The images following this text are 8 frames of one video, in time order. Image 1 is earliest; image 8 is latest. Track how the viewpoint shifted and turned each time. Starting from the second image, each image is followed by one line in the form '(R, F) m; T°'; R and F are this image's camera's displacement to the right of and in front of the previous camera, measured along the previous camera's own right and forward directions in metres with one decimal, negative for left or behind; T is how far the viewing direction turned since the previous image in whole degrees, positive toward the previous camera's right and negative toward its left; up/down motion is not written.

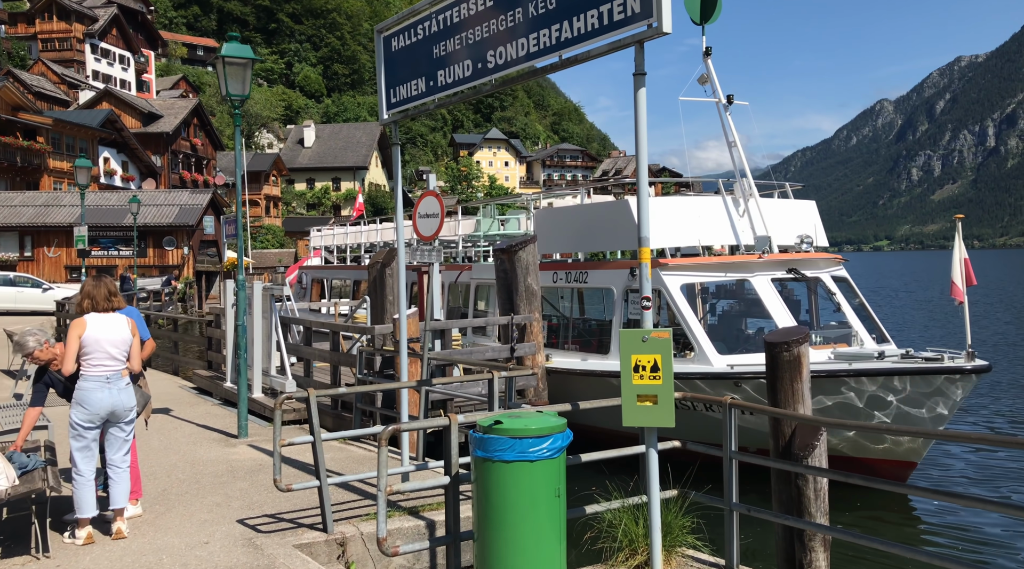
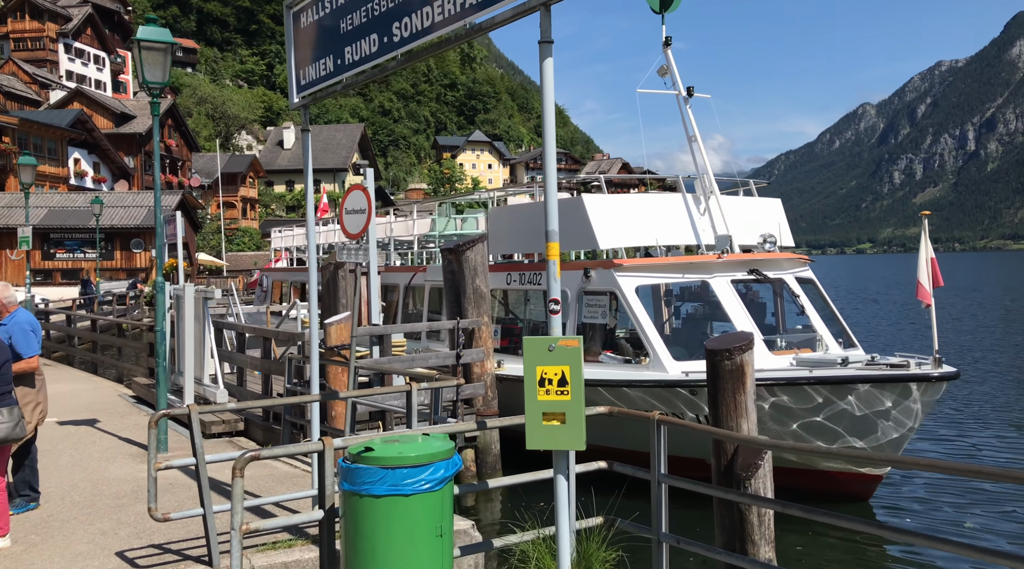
(+0.4, +0.6) m; +1°
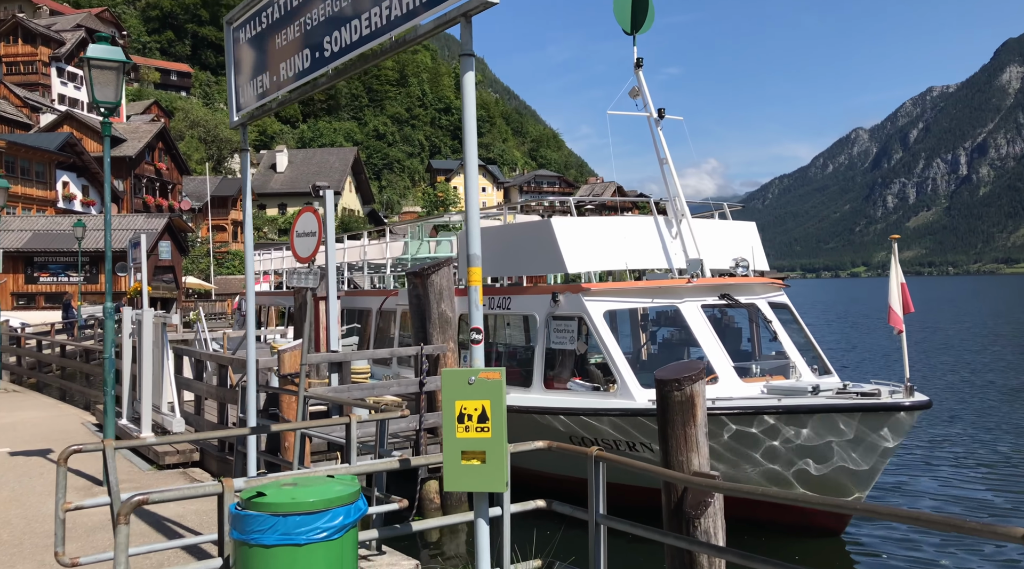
(+0.3, +0.3) m; 0°
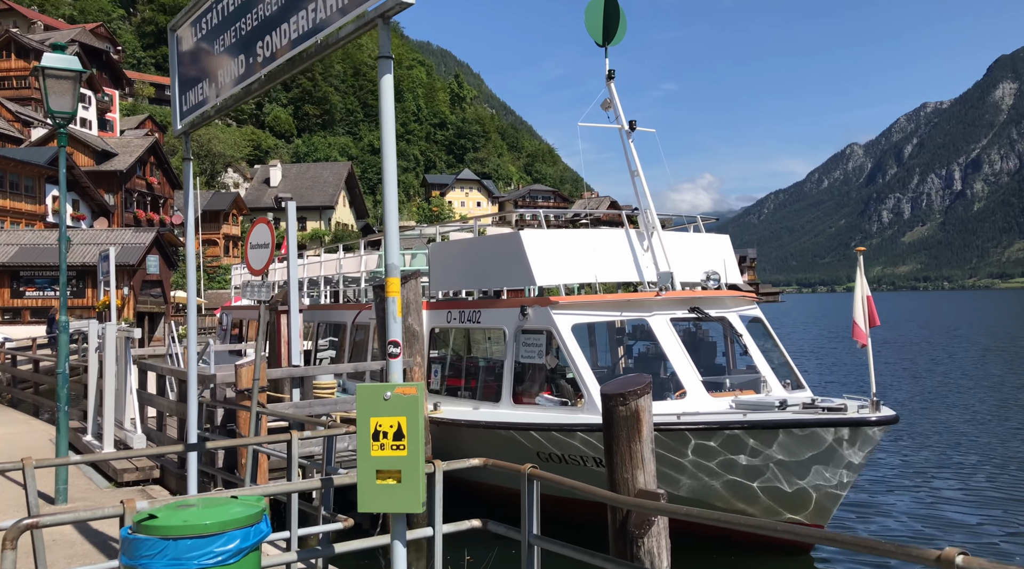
(+0.3, +0.1) m; 0°
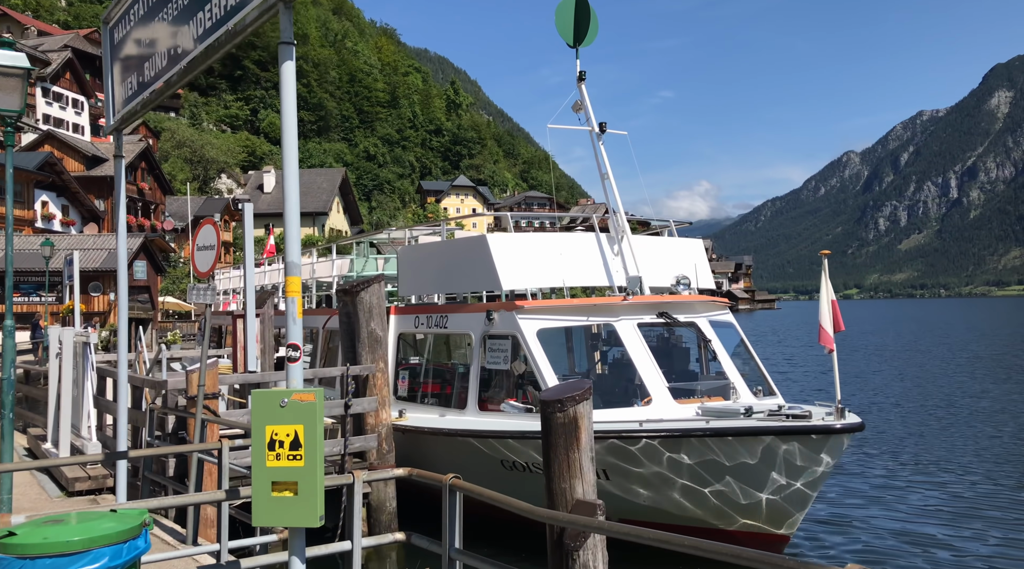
(+0.3, +0.2) m; 0°
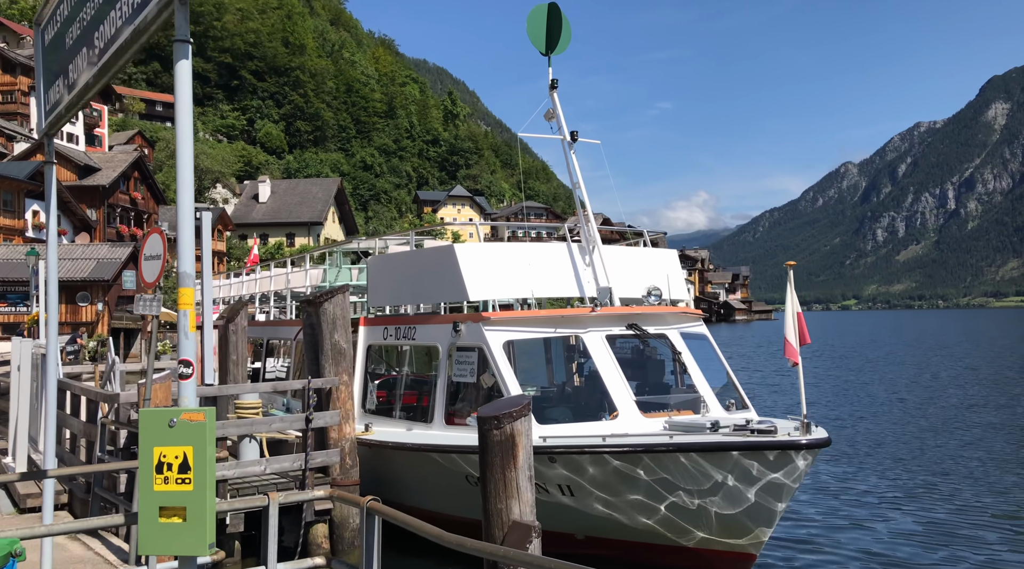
(+0.3, +0.2) m; 0°
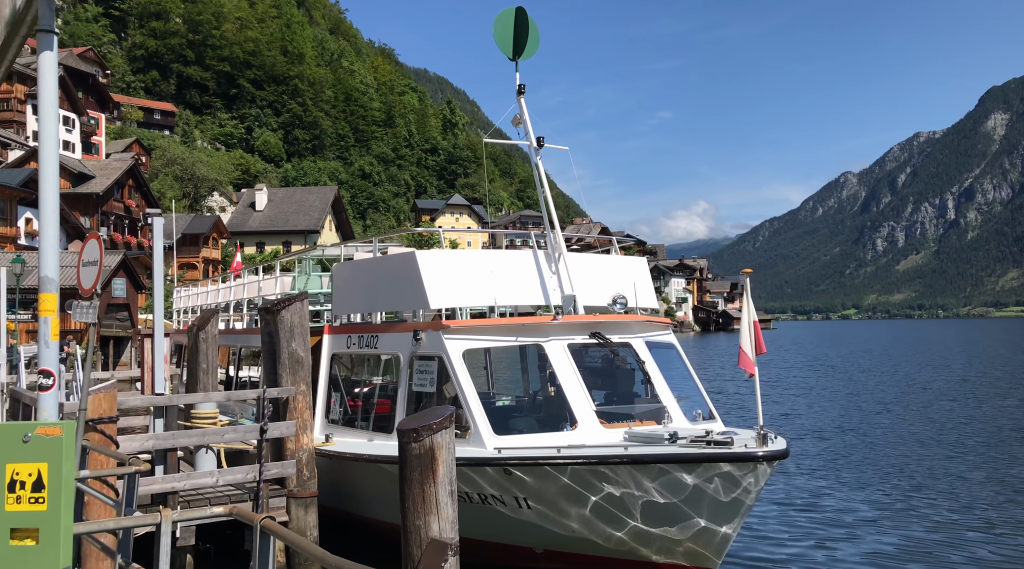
(+0.4, +0.2) m; 0°
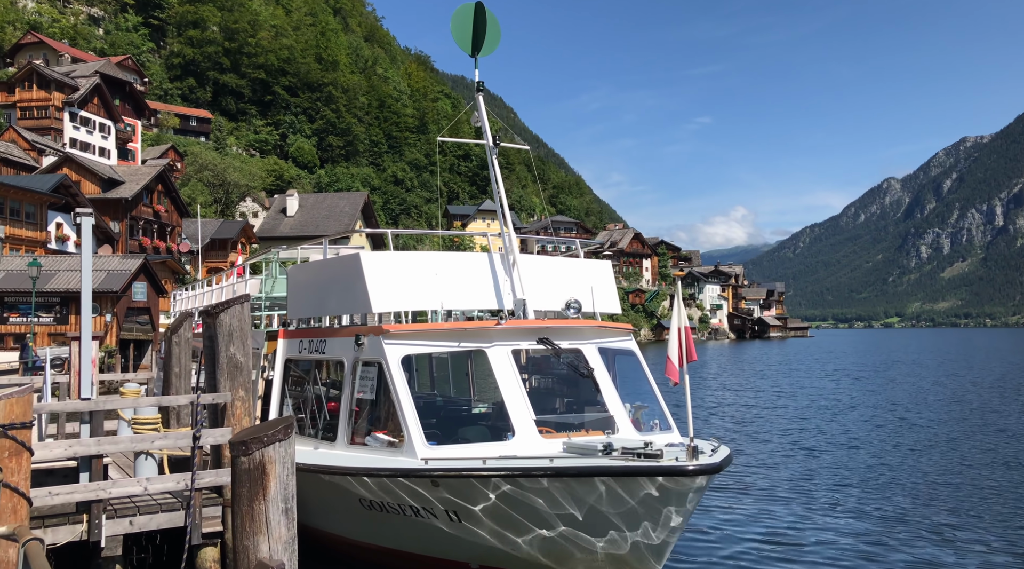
(+0.9, +0.4) m; -2°
